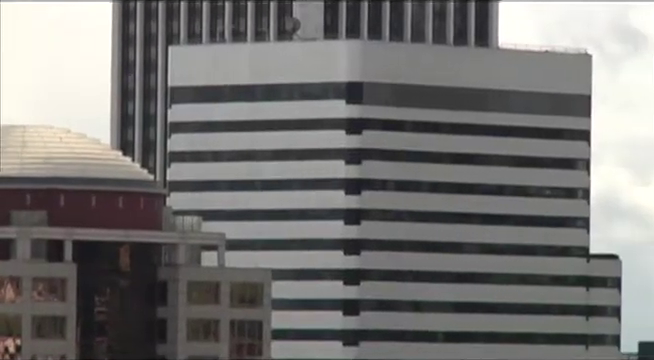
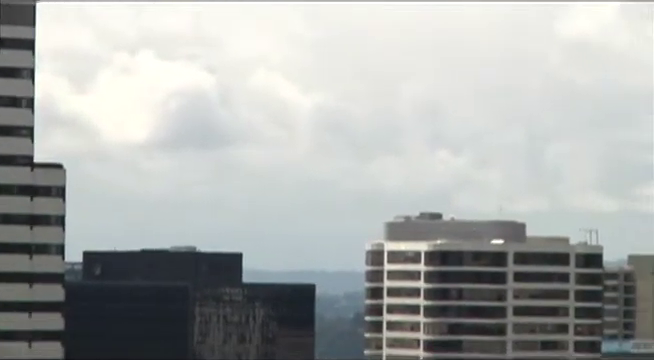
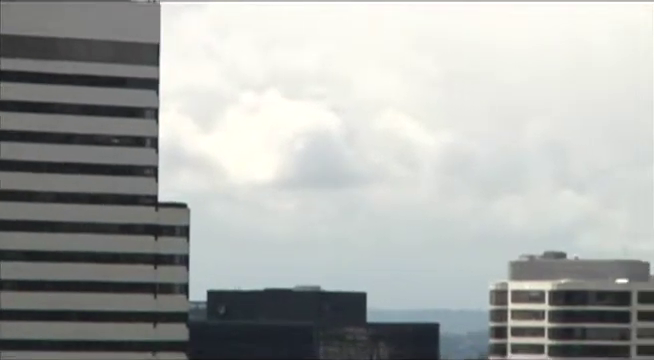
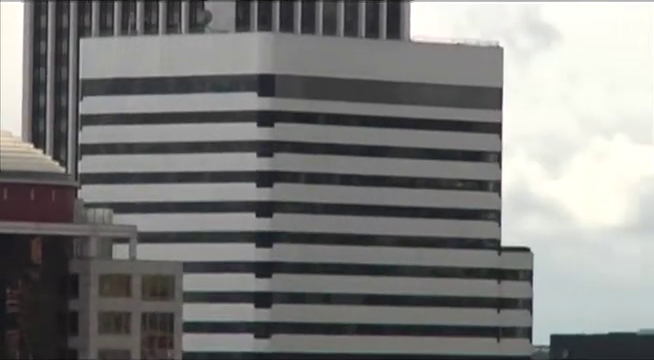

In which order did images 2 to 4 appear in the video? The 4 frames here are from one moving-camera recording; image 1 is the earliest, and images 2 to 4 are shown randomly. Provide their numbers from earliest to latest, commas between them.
4, 3, 2
